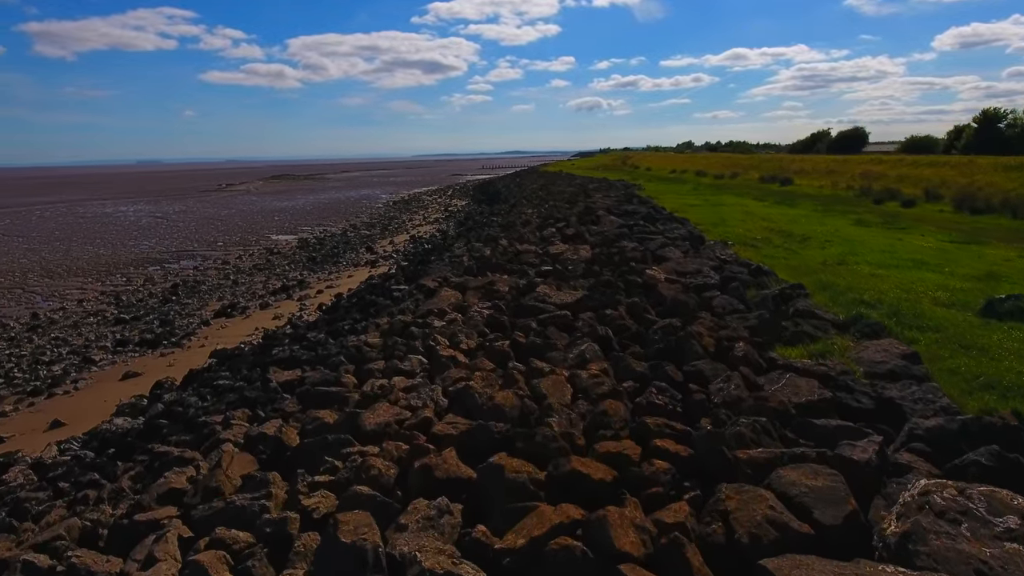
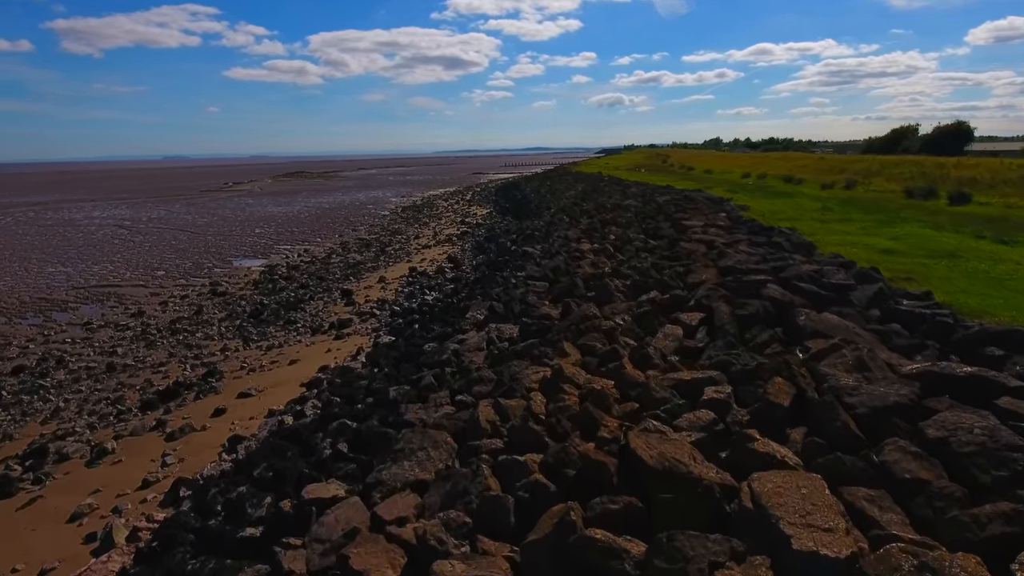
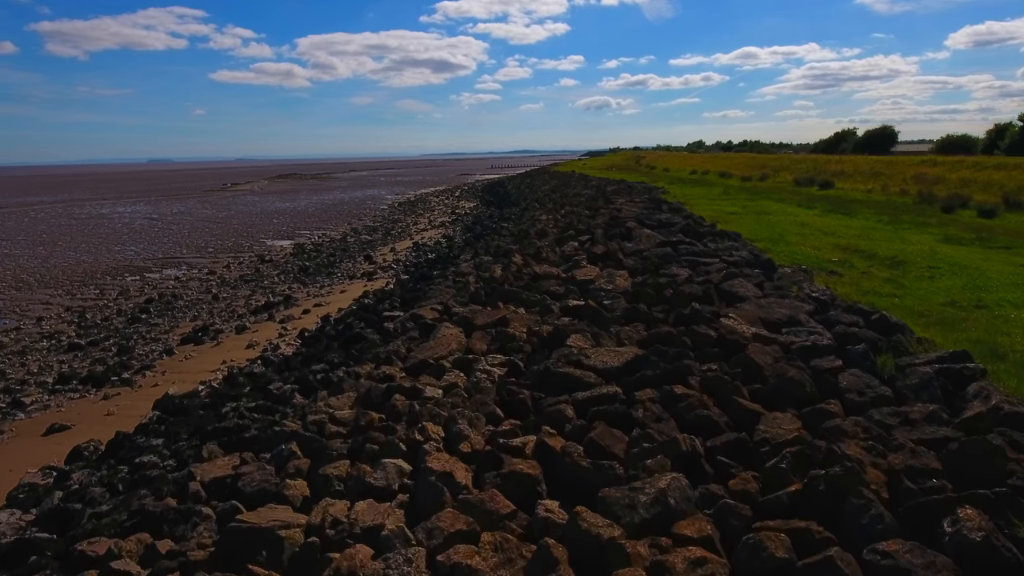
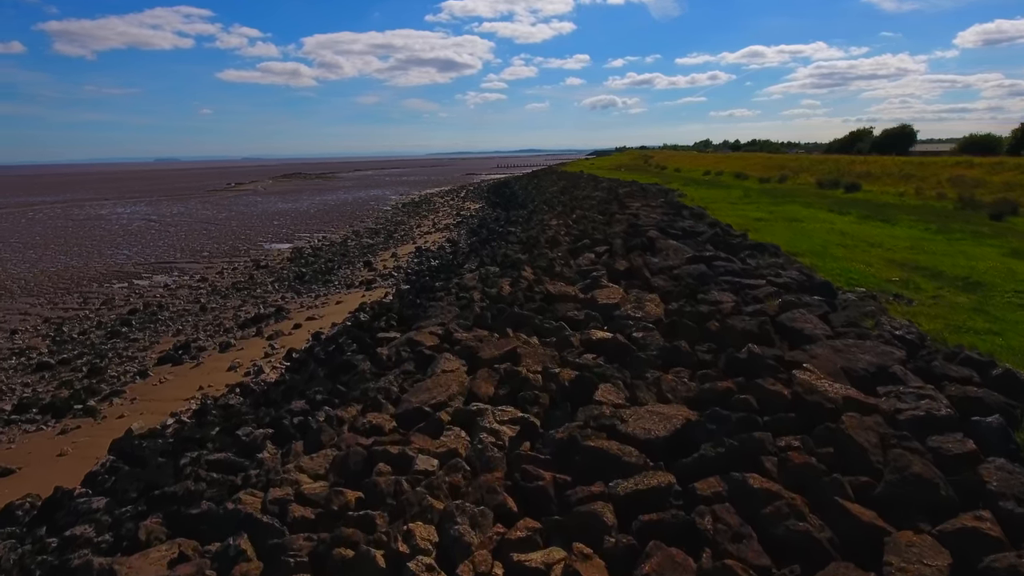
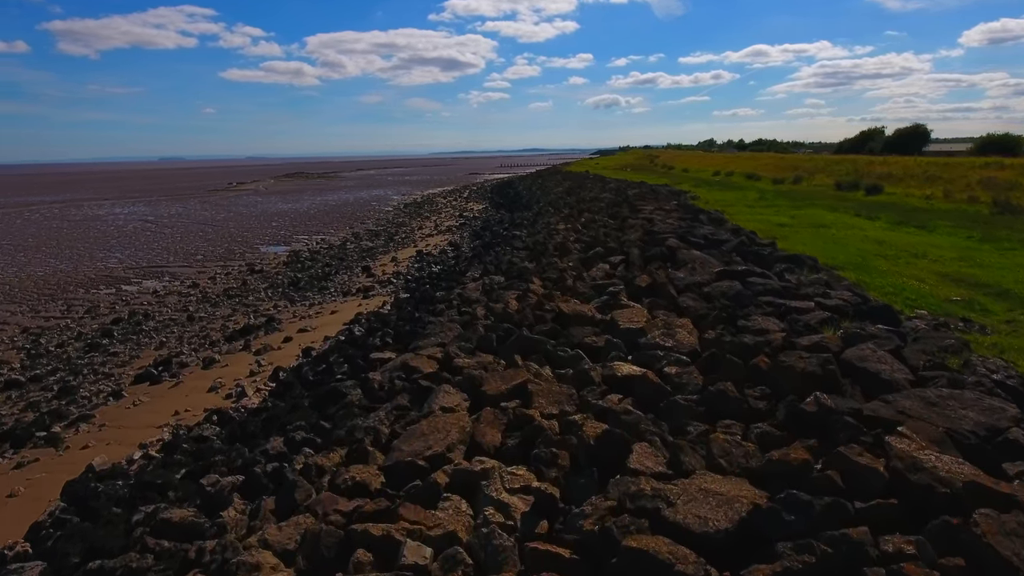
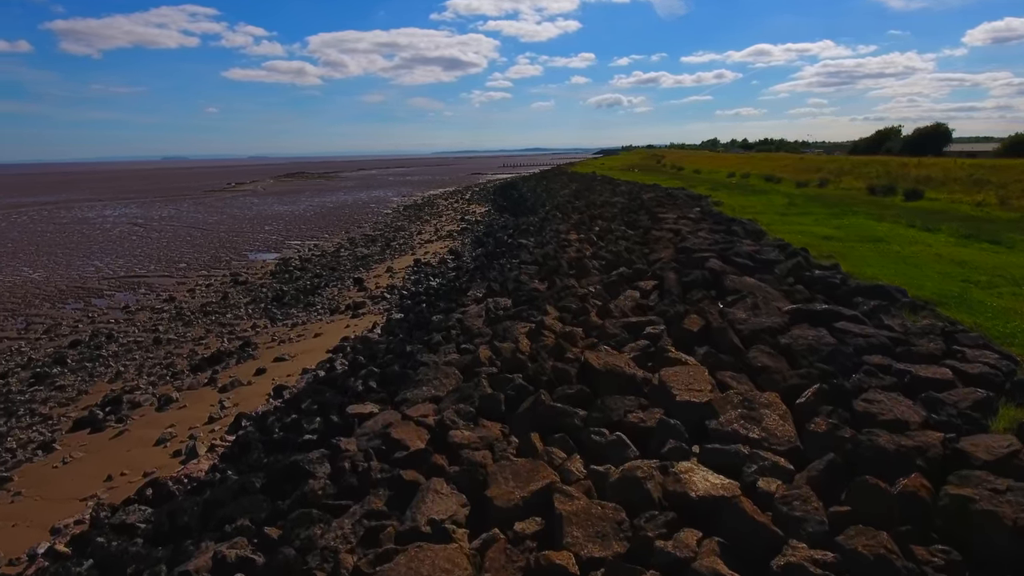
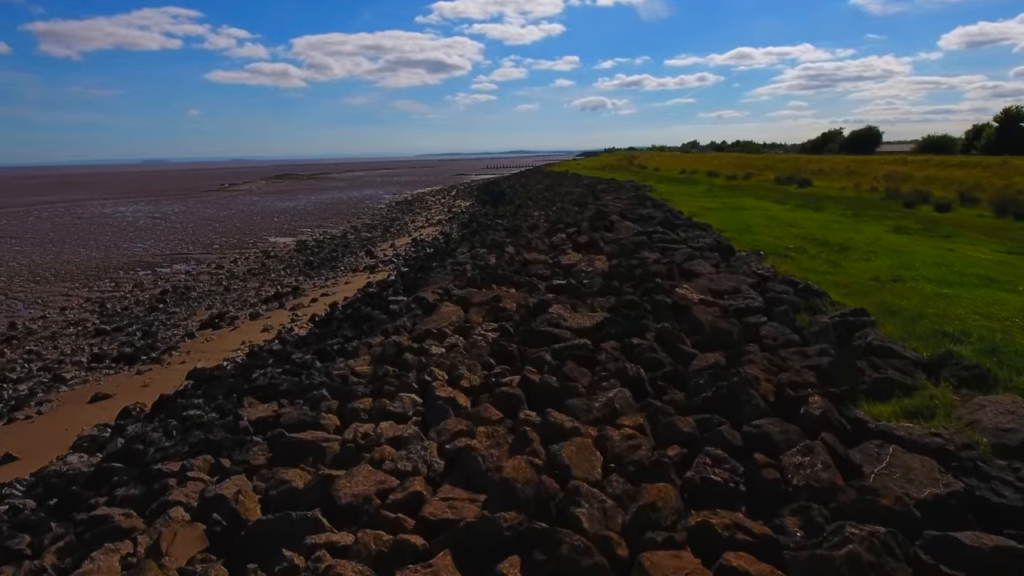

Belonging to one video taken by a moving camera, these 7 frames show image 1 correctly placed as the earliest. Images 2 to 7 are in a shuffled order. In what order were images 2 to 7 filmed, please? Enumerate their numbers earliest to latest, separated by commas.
7, 3, 4, 5, 6, 2
